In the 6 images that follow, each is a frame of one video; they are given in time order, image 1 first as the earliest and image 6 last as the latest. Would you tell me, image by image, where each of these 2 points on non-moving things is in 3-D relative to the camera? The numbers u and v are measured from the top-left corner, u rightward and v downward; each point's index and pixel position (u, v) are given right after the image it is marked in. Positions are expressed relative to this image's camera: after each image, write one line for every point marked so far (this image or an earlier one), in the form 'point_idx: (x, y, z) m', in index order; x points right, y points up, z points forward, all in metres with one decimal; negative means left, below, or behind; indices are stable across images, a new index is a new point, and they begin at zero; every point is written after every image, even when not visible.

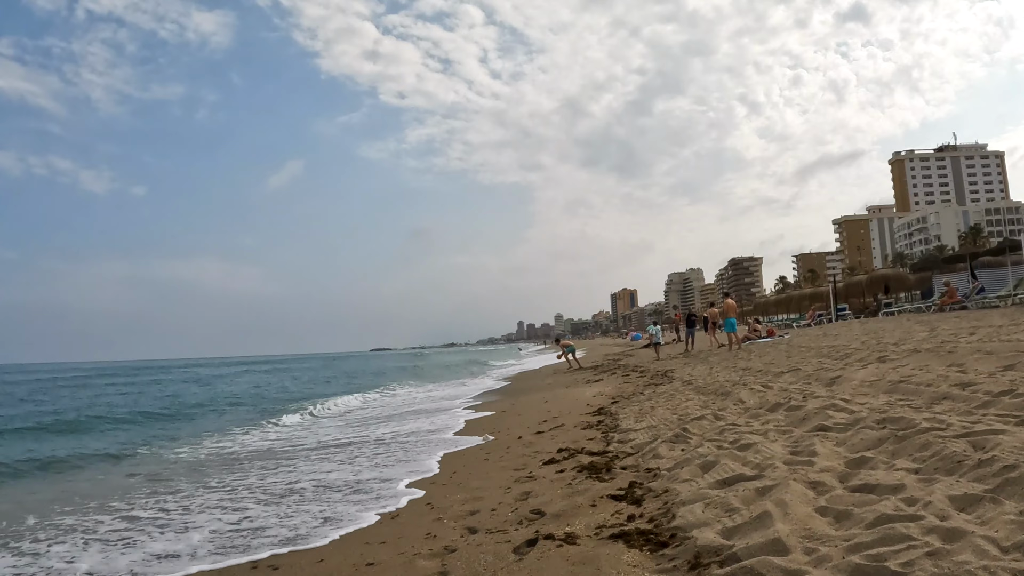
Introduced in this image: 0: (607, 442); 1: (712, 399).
0: (+1.0, -1.7, +6.3) m
1: (+2.7, -1.5, +8.1) m
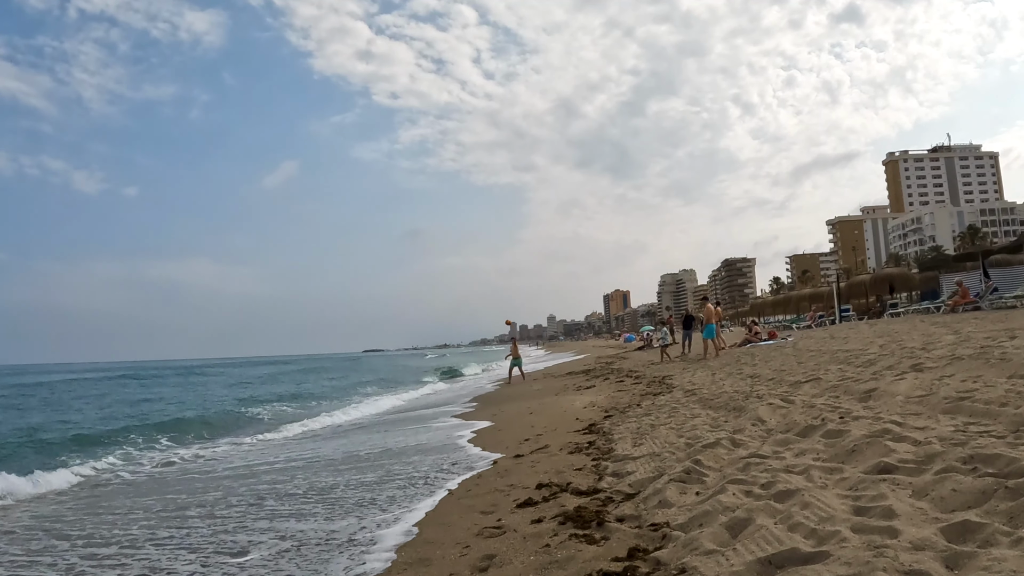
0: (+0.7, -1.6, +5.0) m
1: (+2.4, -1.5, +6.8) m
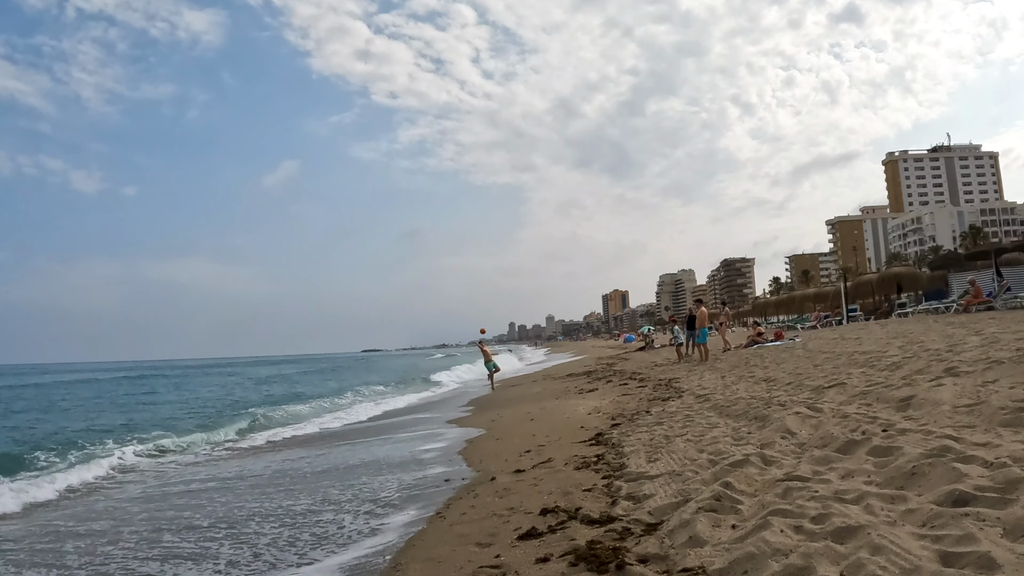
0: (+0.7, -1.6, +4.4) m
1: (+2.4, -1.4, +6.2) m
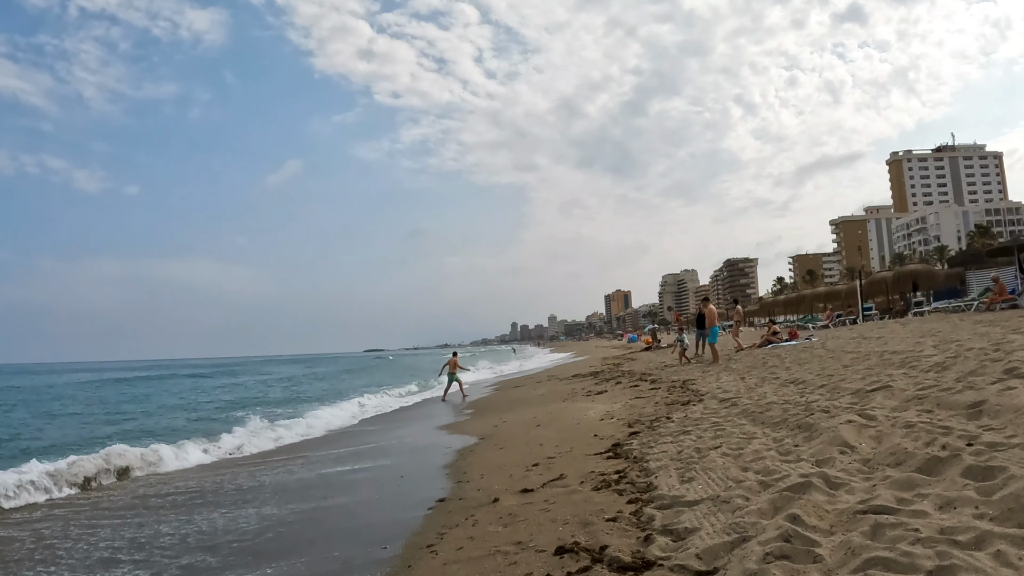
0: (+0.8, -1.5, +3.5) m
1: (+2.5, -1.3, +5.3) m
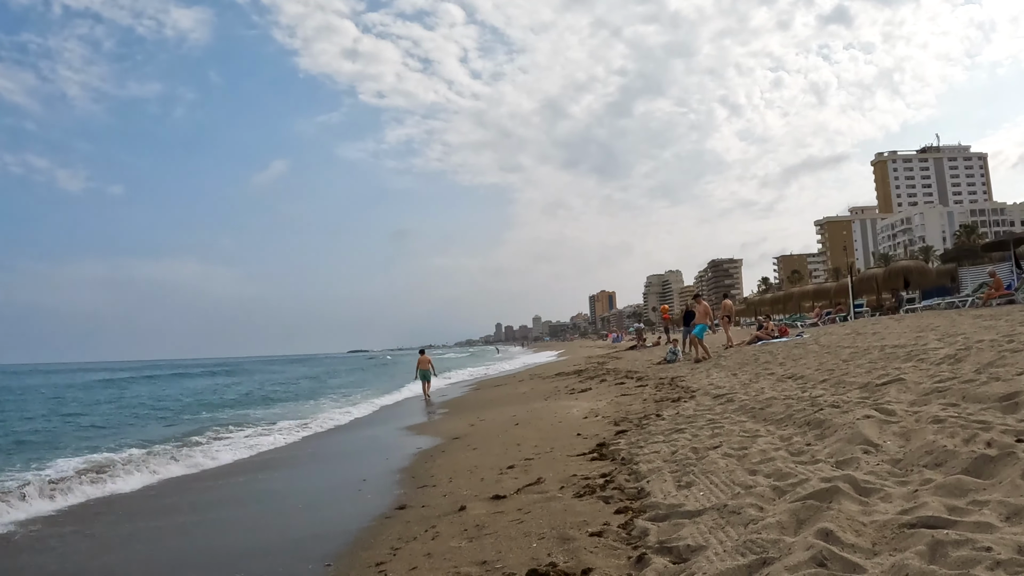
0: (+0.6, -1.3, +2.8) m
1: (+2.3, -1.2, +4.6) m
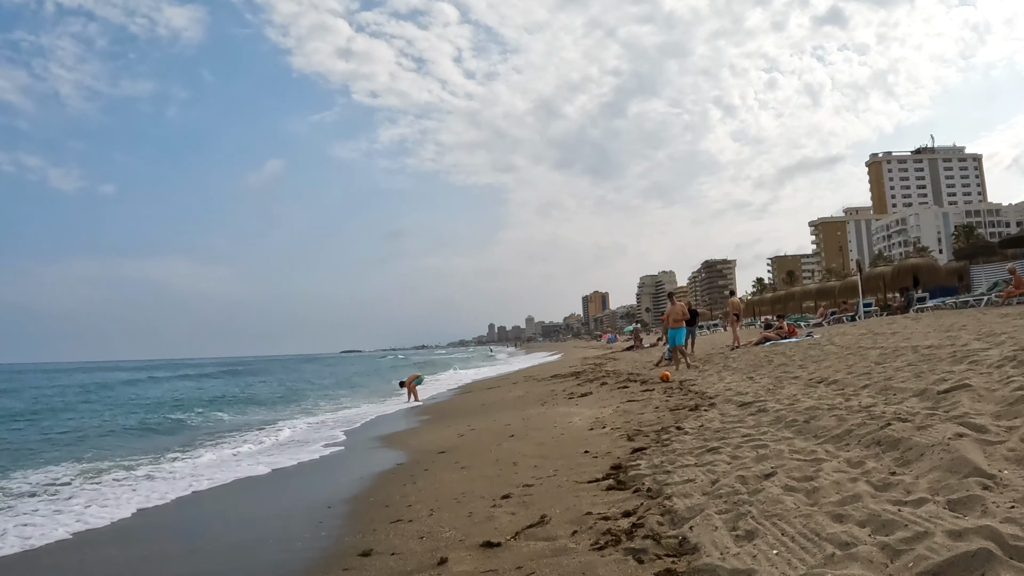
0: (+0.6, -1.2, +1.8) m
1: (+2.2, -1.1, +3.6) m
